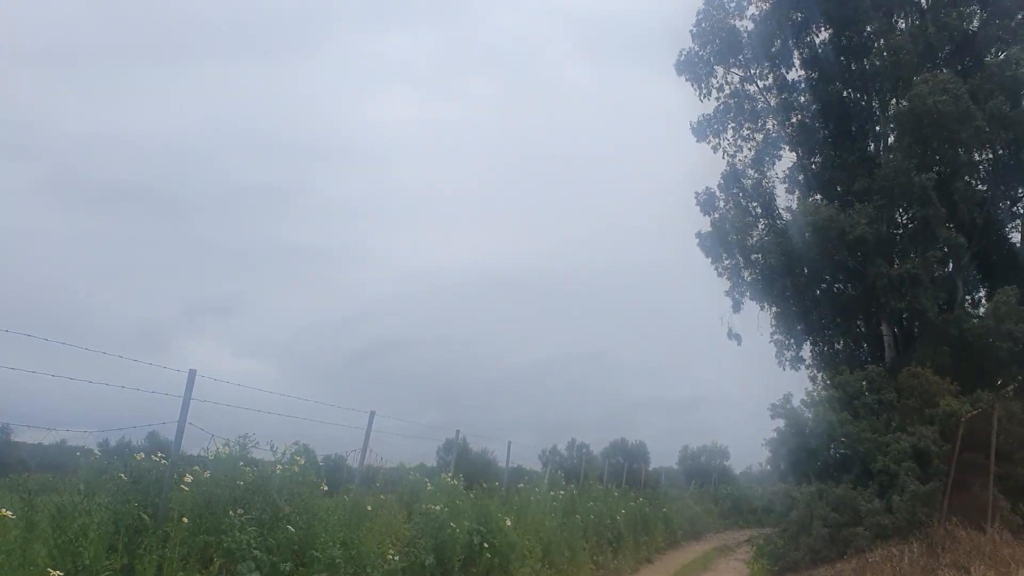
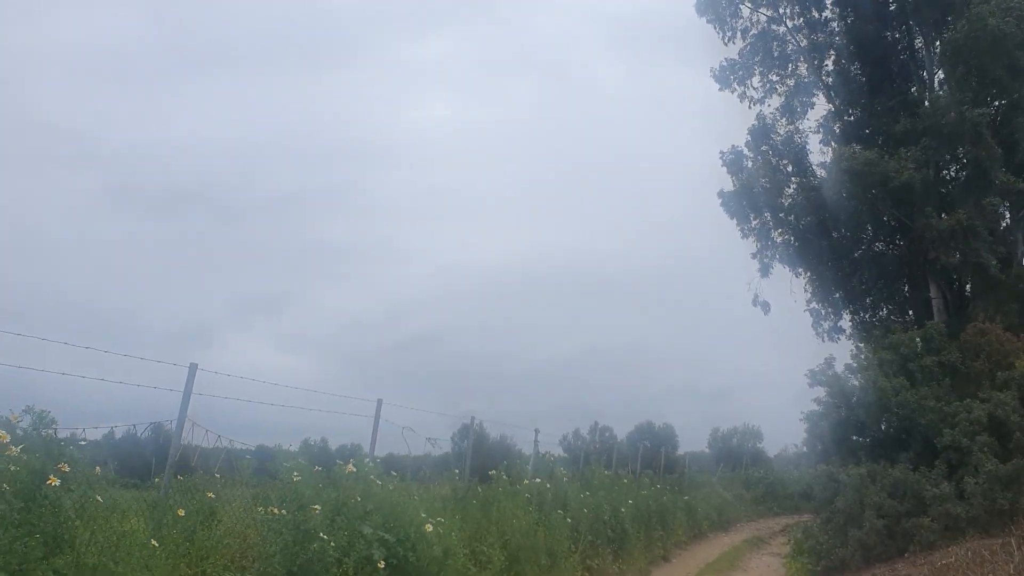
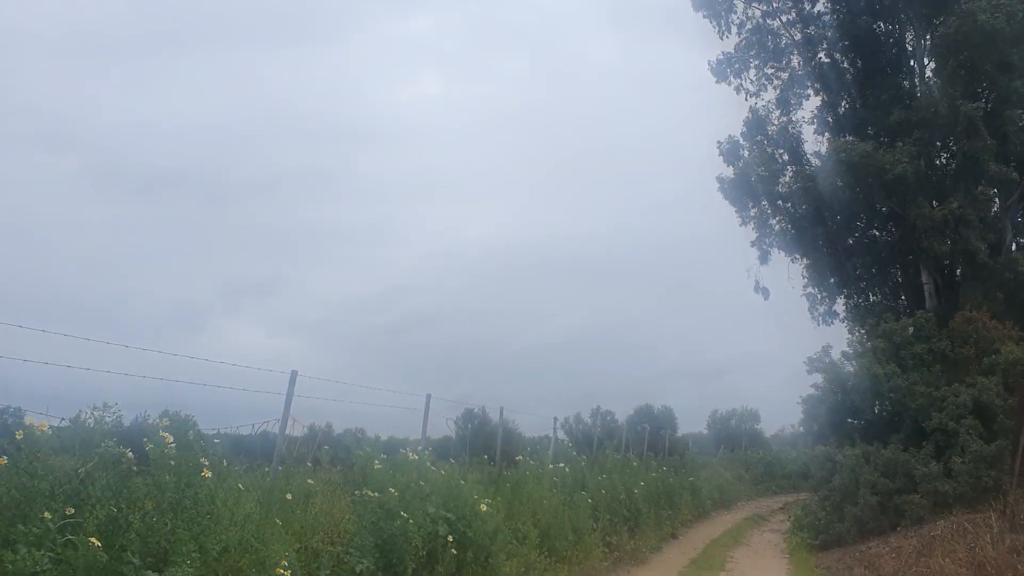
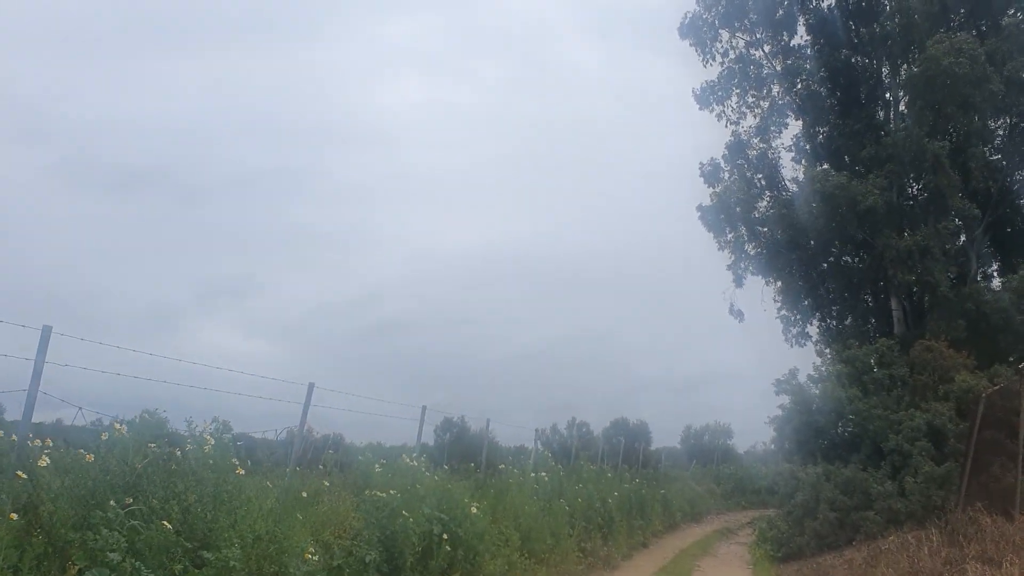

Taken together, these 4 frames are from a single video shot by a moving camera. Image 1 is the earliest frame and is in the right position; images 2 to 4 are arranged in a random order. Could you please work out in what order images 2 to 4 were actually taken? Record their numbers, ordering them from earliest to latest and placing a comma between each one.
4, 3, 2
